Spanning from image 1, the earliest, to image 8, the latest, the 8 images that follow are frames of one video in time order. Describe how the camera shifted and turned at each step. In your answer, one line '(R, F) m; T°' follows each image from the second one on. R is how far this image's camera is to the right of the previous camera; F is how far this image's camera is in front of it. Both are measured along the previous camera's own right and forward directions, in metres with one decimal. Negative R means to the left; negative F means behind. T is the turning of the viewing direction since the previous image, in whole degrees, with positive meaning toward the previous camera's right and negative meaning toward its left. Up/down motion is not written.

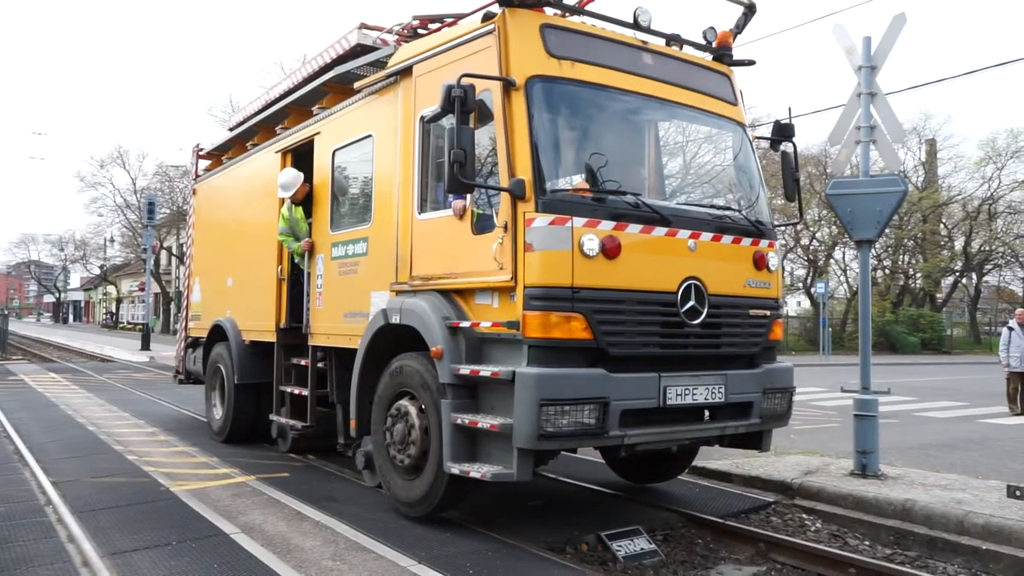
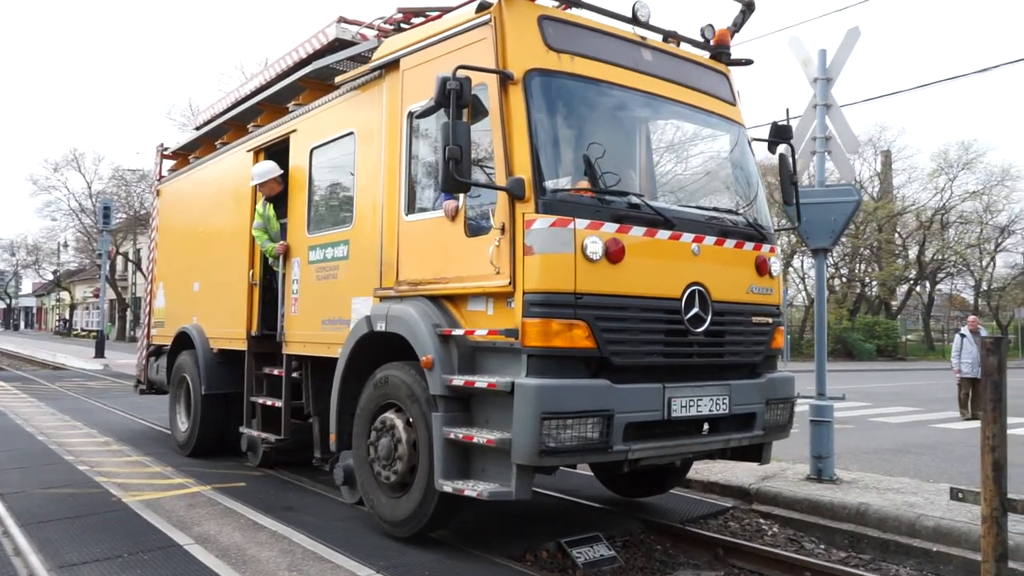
(-0.2, +0.3) m; +3°
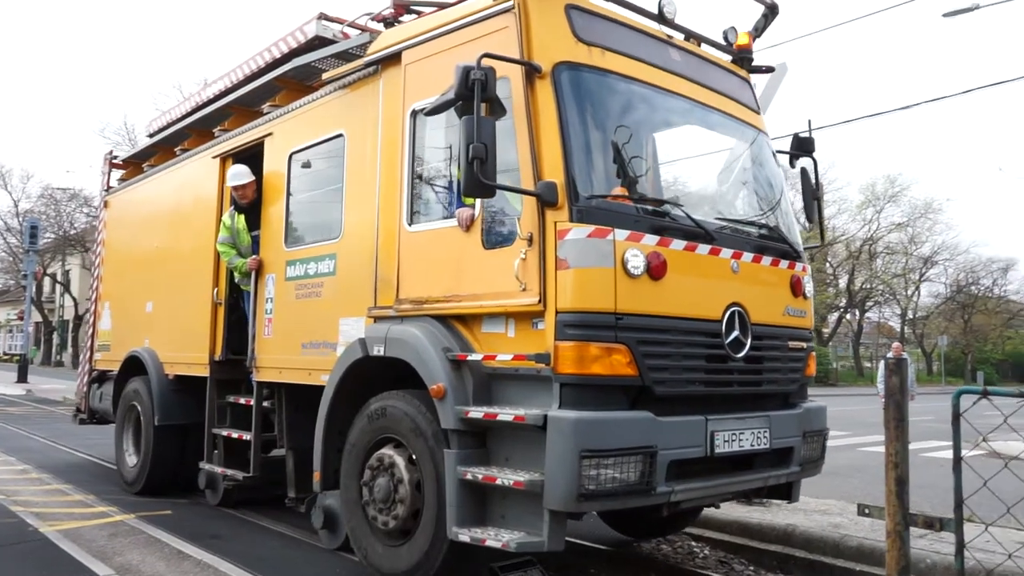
(-0.4, +0.6) m; +4°
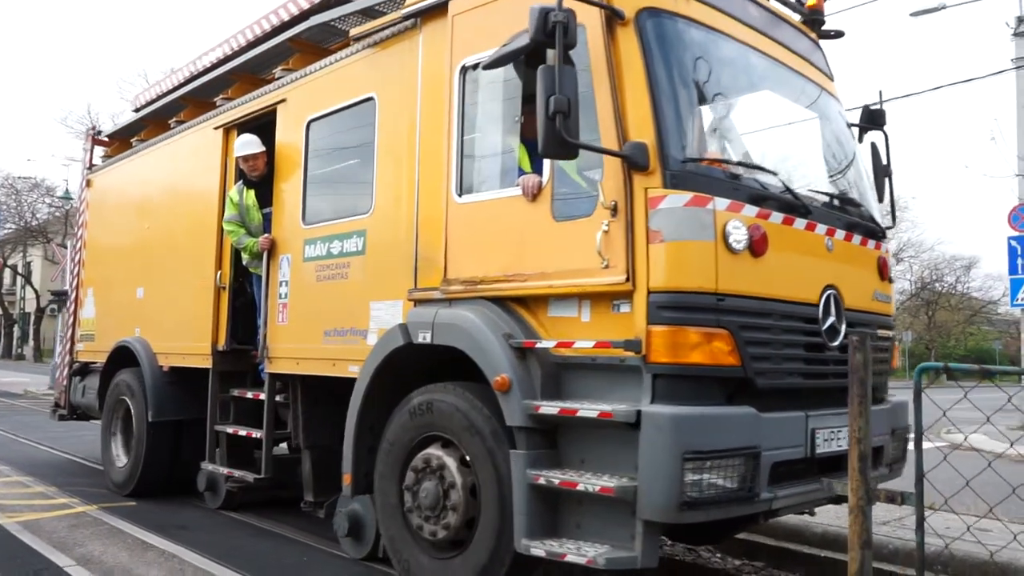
(-0.5, +0.6) m; +2°
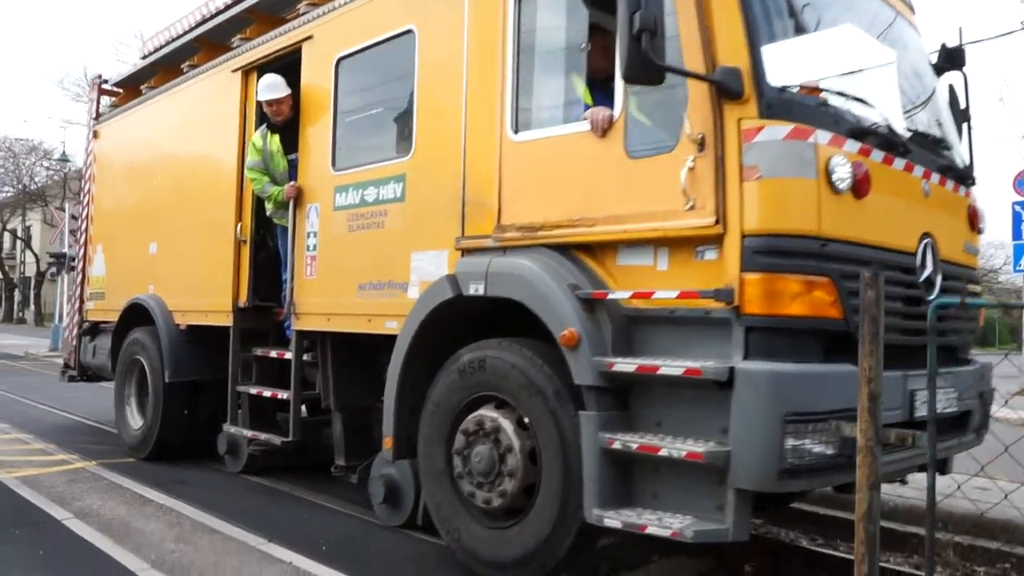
(-0.3, +0.4) m; 0°
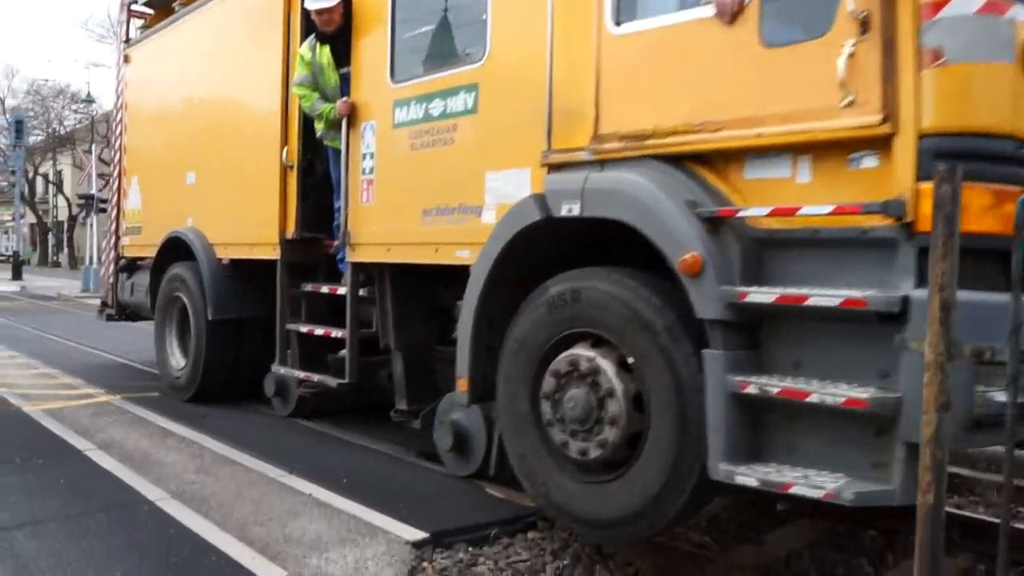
(-0.3, +0.5) m; -2°
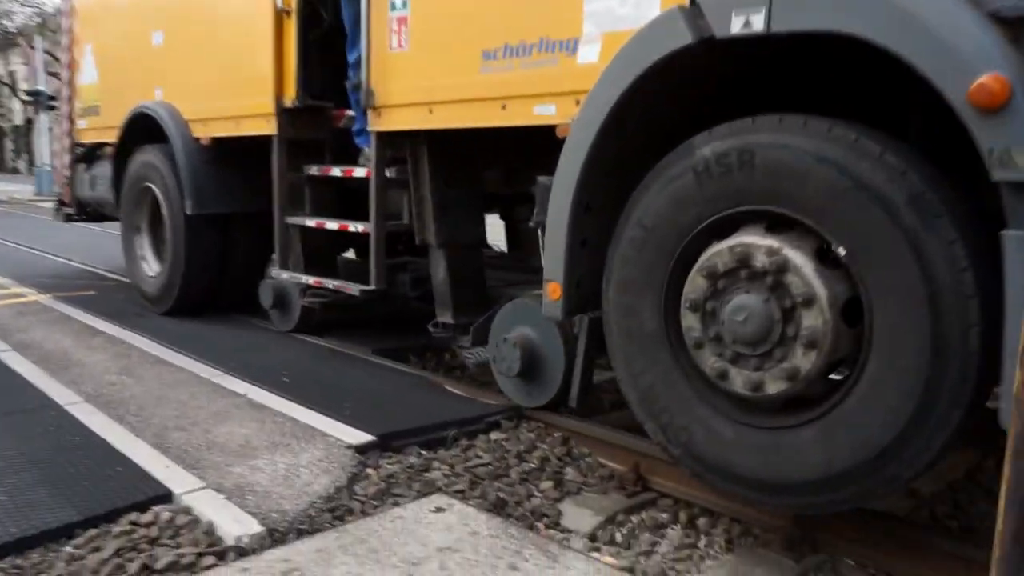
(-0.5, +1.1) m; +2°
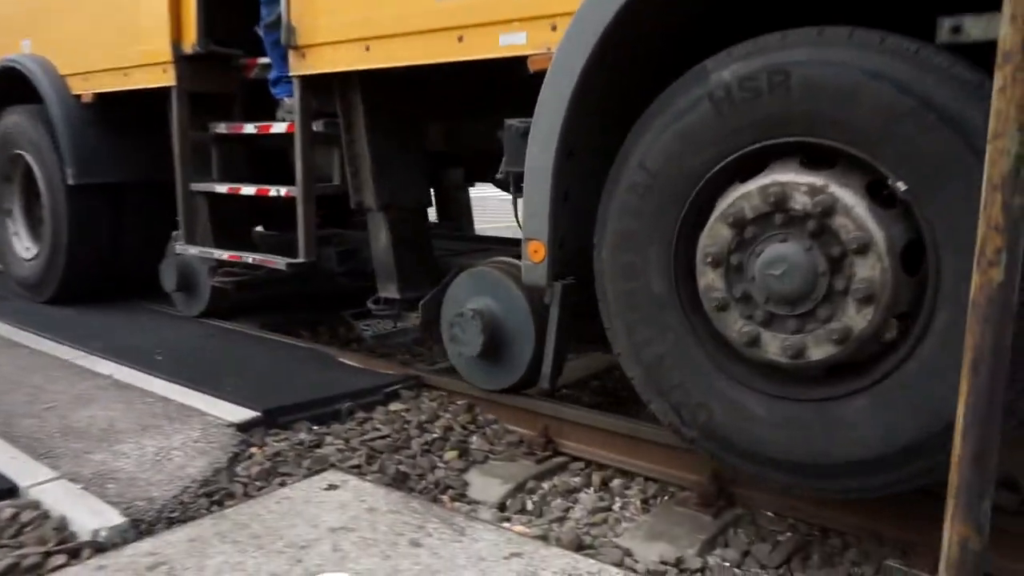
(-0.2, +0.5) m; +7°
